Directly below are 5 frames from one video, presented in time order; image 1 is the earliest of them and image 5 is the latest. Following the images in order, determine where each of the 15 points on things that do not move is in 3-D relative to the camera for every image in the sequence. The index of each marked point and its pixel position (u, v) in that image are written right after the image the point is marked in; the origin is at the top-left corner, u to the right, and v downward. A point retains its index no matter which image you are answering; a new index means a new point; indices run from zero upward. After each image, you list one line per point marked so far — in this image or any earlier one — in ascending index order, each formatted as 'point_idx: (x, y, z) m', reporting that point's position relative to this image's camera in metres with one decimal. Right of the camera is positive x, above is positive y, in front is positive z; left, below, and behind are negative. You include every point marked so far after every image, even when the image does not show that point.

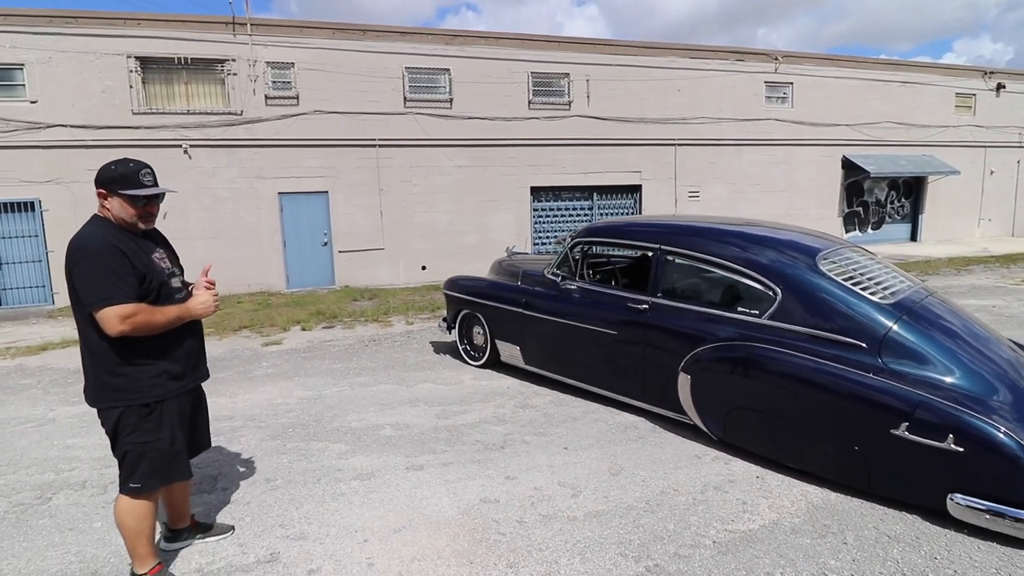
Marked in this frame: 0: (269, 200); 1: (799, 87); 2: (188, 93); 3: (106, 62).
0: (-5.0, +1.8, +11.0) m
1: (+8.4, +5.9, +15.6) m
2: (-6.4, +3.8, +10.5) m
3: (-7.6, +4.2, +9.9) m
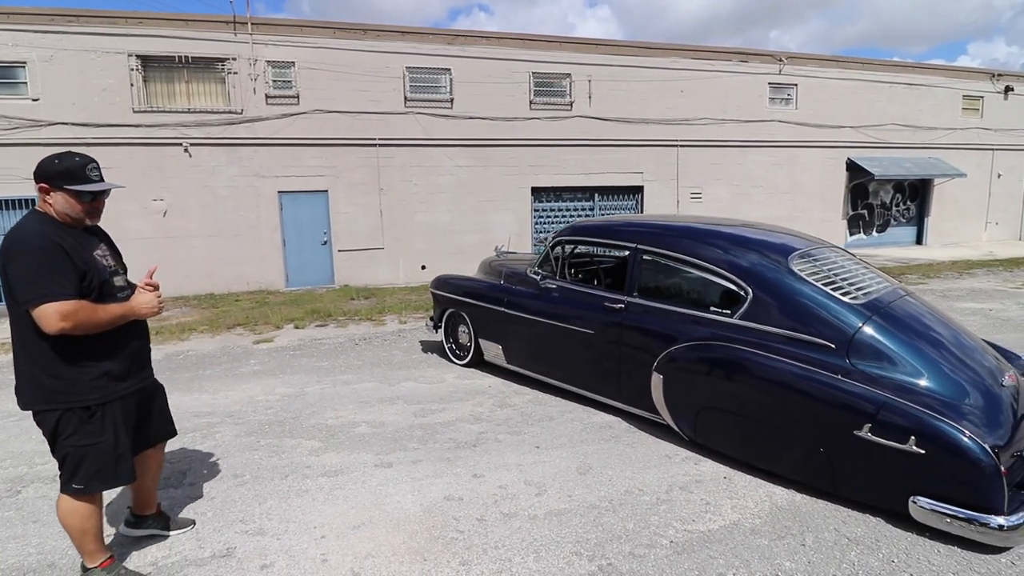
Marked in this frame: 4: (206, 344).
0: (-5.1, +1.9, +11.1) m
1: (+8.4, +5.8, +15.5) m
2: (-6.4, +3.9, +10.6) m
3: (-7.6, +4.3, +10.1) m
4: (-3.8, -0.7, +6.7) m
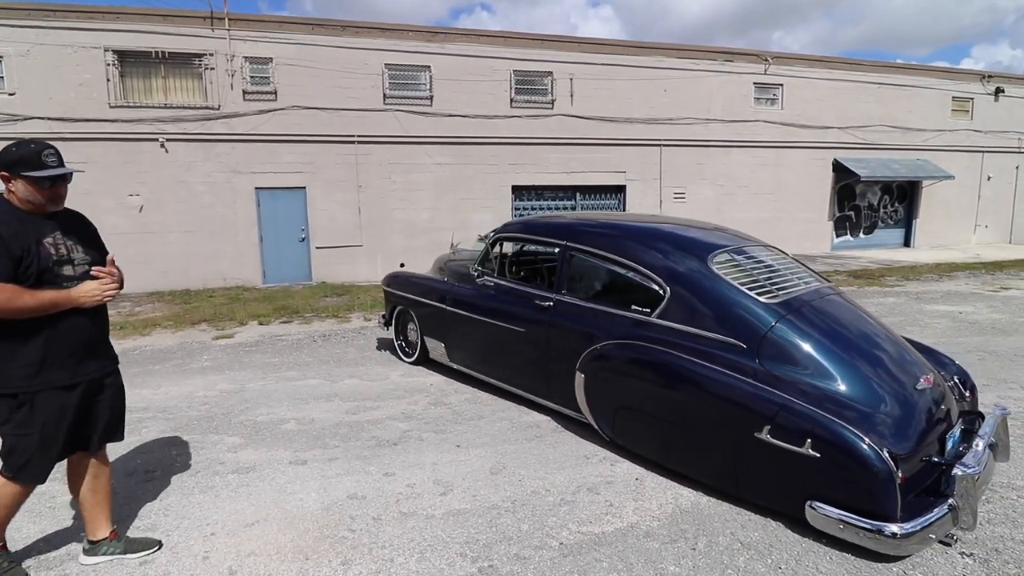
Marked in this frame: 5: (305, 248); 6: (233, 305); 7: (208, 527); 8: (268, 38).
0: (-5.5, +1.9, +11.1) m
1: (+8.0, +5.8, +15.4) m
2: (-6.9, +4.0, +10.6) m
3: (-8.1, +4.4, +10.0) m
4: (-4.3, -0.6, +6.6) m
5: (-4.5, +0.9, +11.5) m
6: (-4.8, -0.3, +9.1) m
7: (-1.5, -1.1, +2.6) m
8: (-5.0, +5.1, +10.9) m
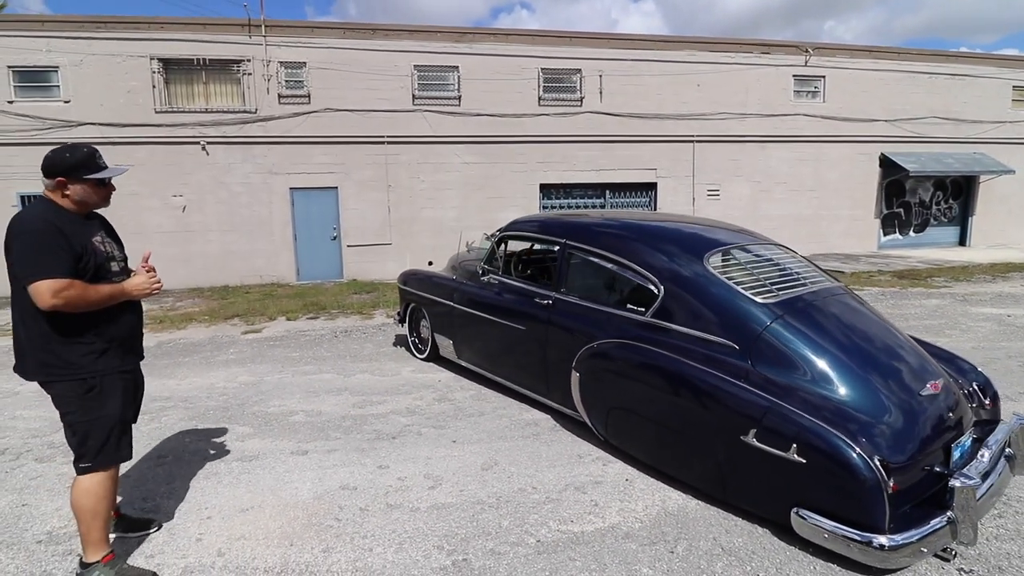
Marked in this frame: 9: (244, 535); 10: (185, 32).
0: (-5.0, +2.0, +11.5) m
1: (+8.9, +5.8, +14.8) m
2: (-6.3, +4.1, +11.1) m
3: (-7.6, +4.5, +10.6) m
4: (-4.1, -0.6, +7.0) m
5: (-3.9, +0.9, +11.9) m
6: (-4.4, -0.2, +9.5) m
7: (-1.6, -1.1, +2.7) m
8: (-4.4, +5.2, +11.2) m
9: (-1.3, -1.2, +2.5) m
10: (-6.6, +5.2, +10.7) m
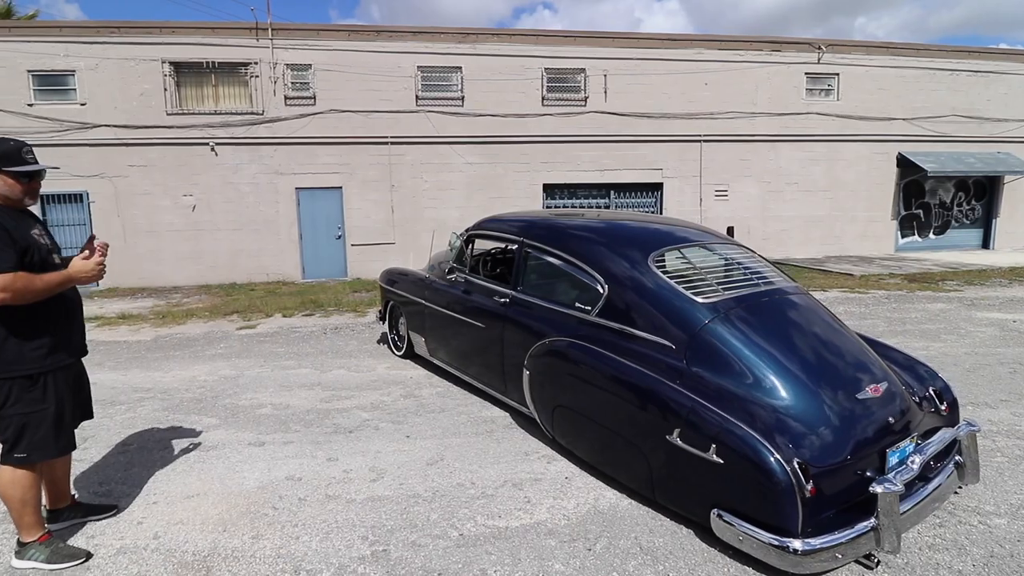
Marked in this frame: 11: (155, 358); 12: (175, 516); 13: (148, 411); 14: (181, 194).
0: (-5.0, +2.1, +11.7) m
1: (+9.0, +5.7, +14.5) m
2: (-6.3, +4.1, +11.4) m
3: (-7.5, +4.5, +10.9) m
4: (-4.3, -0.5, +7.2) m
5: (-3.9, +1.0, +12.0) m
6: (-4.4, -0.2, +9.7) m
7: (-1.9, -1.1, +2.8) m
8: (-4.4, +5.2, +11.4) m
9: (-1.6, -1.1, +2.6) m
10: (-6.6, +5.2, +11.0) m
11: (-3.8, -0.8, +5.7) m
12: (-1.7, -1.1, +2.6) m
13: (-2.8, -0.9, +4.0) m
14: (-7.0, +2.0, +11.3) m
